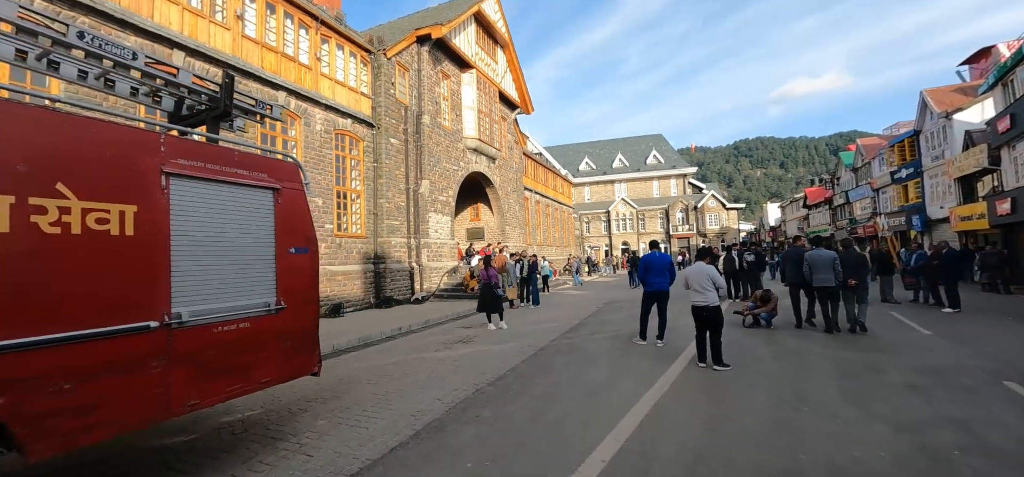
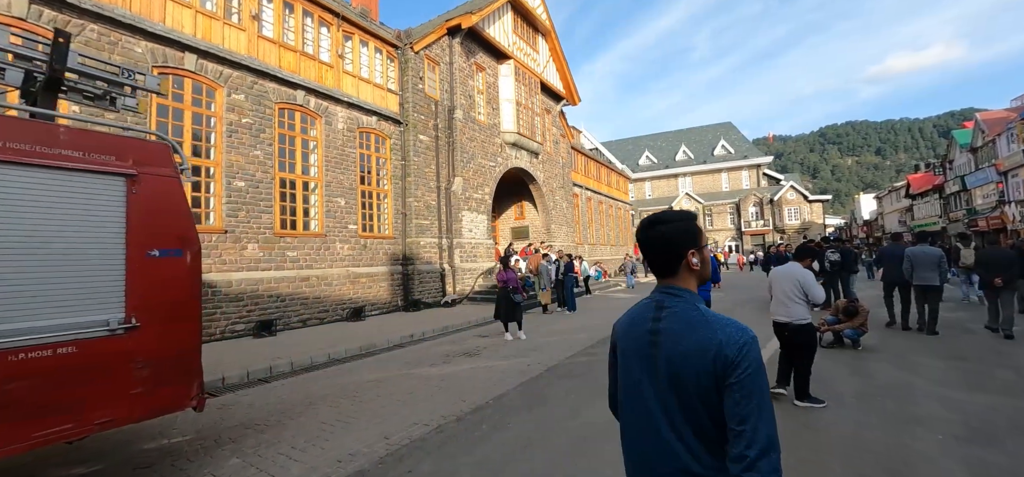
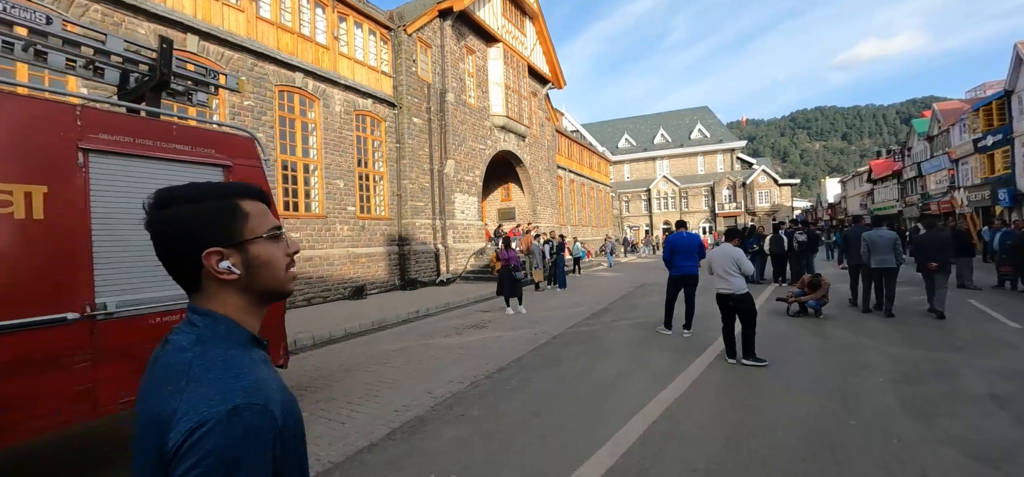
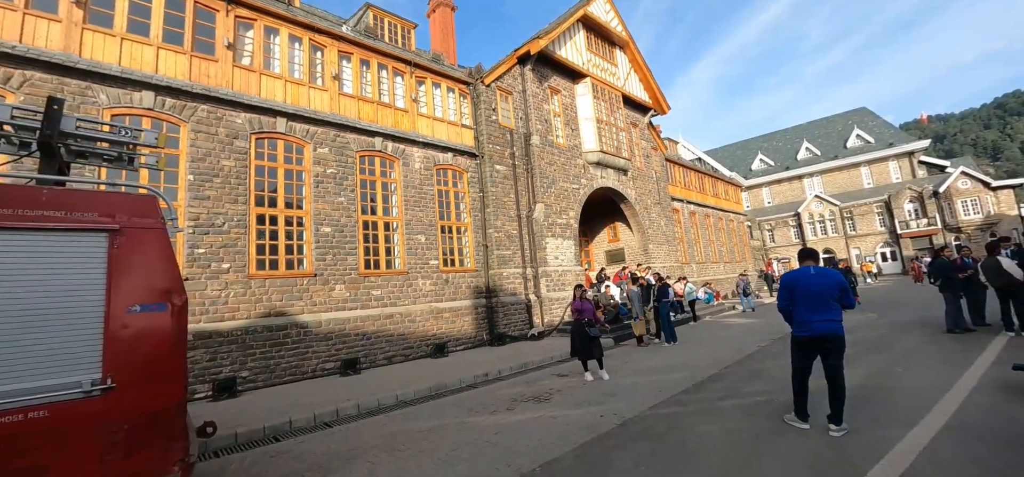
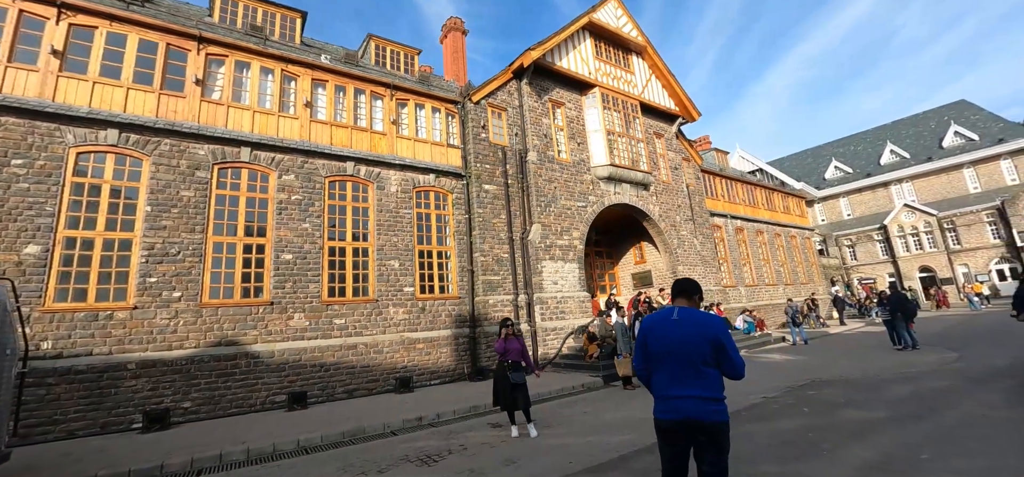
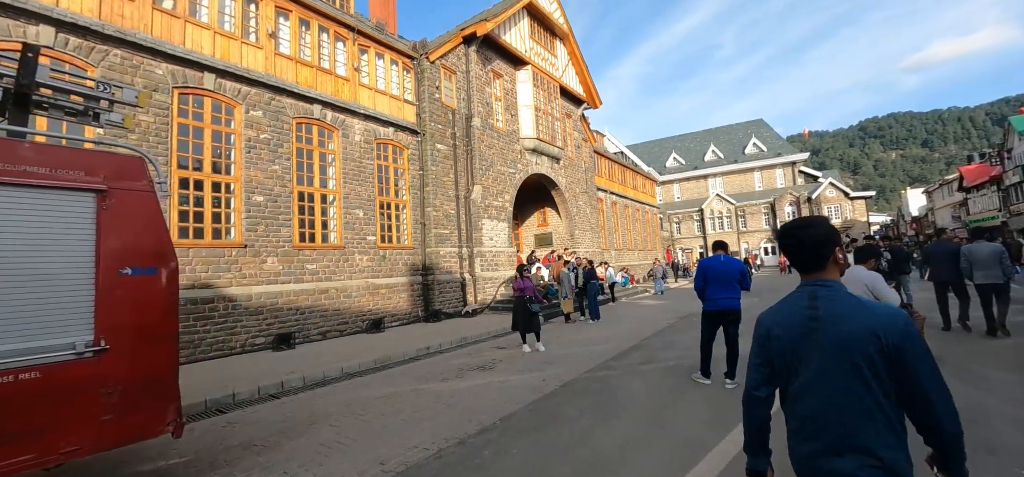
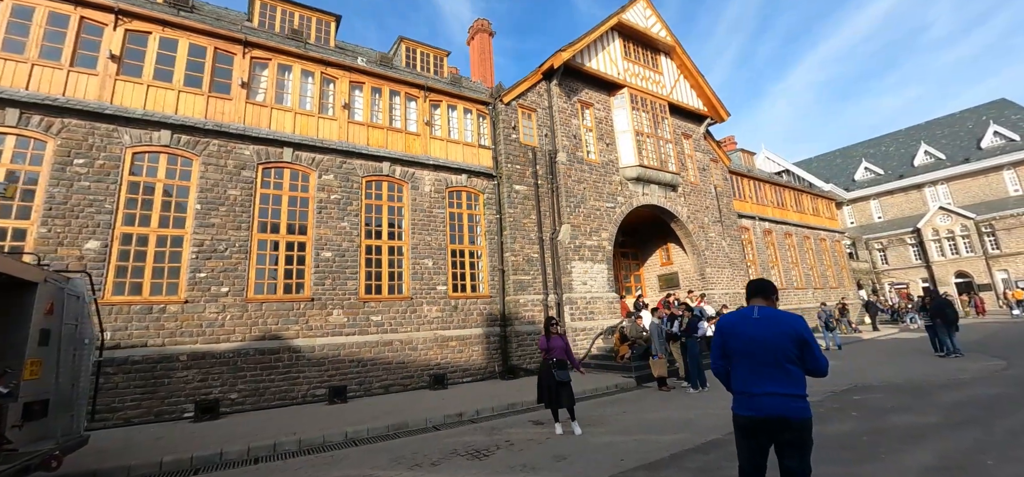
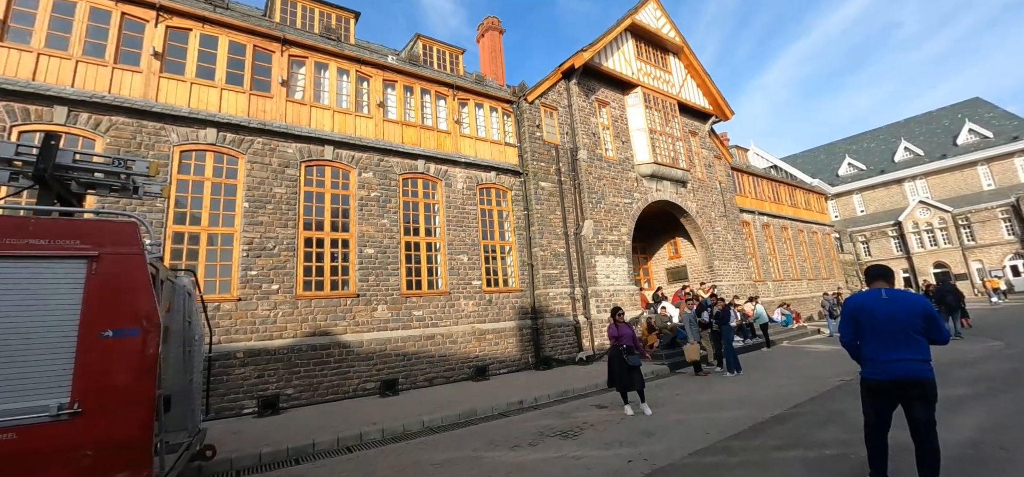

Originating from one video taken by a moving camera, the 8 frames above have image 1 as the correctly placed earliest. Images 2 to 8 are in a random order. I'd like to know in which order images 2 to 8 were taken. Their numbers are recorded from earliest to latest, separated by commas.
3, 2, 6, 4, 8, 7, 5
